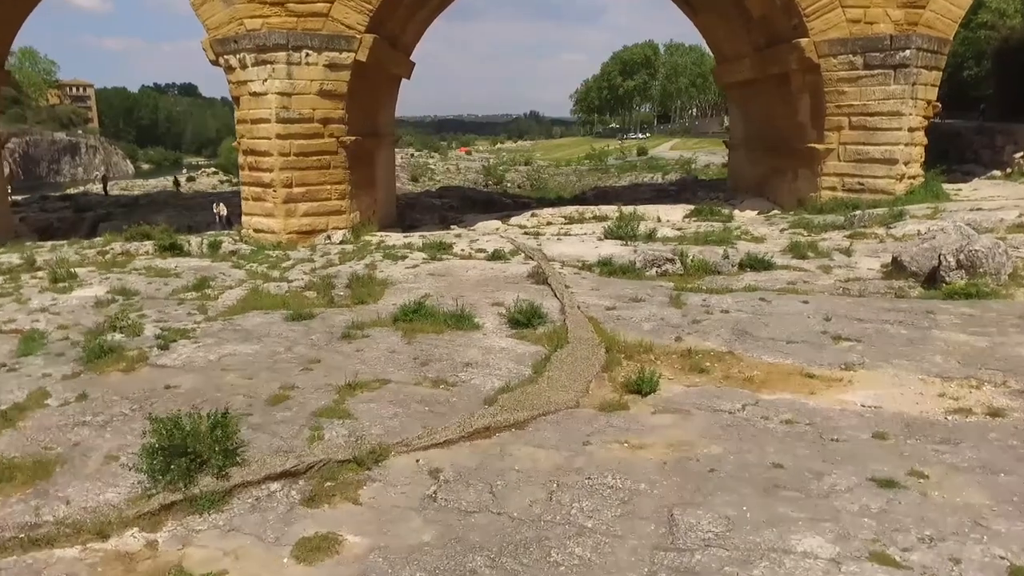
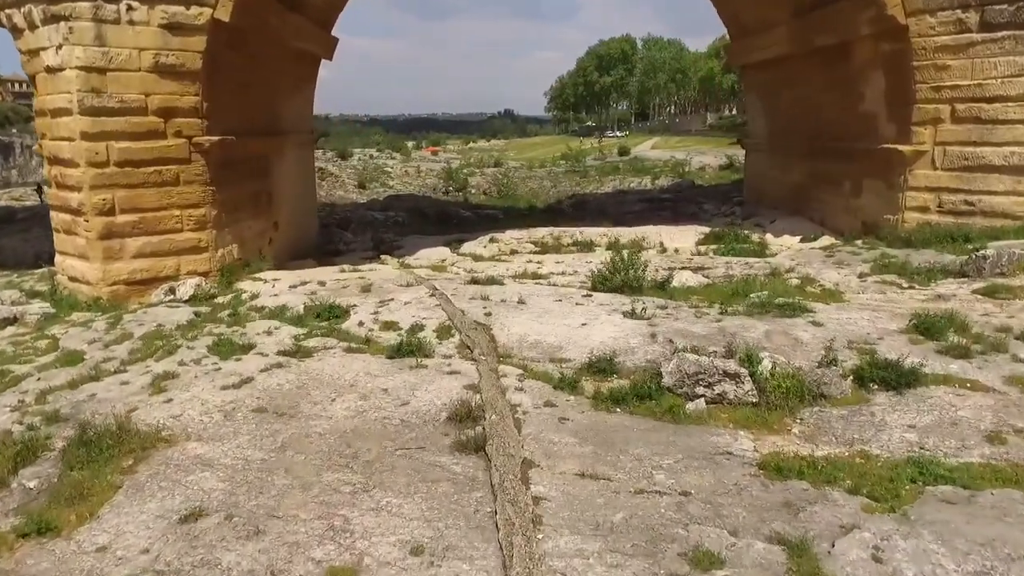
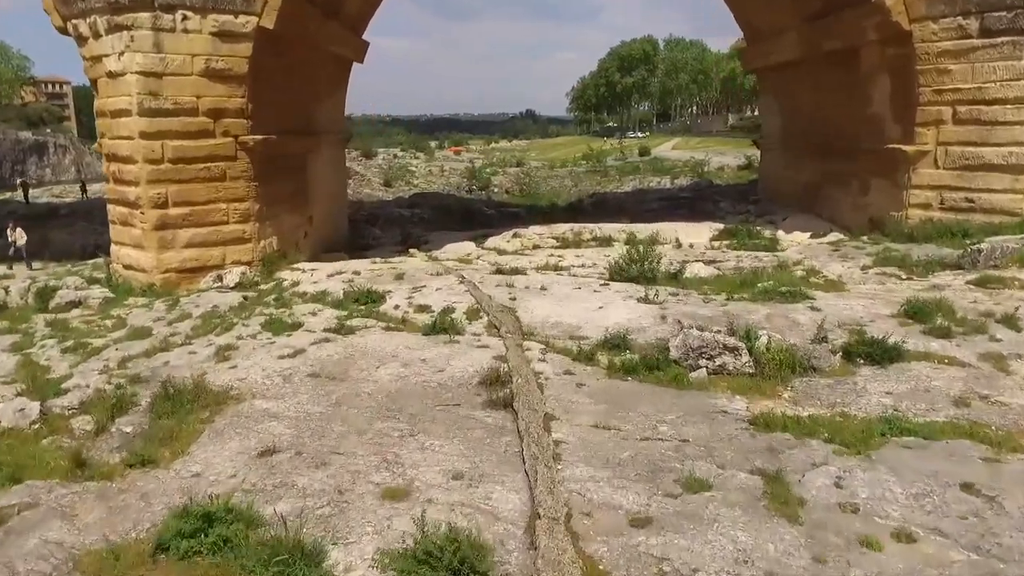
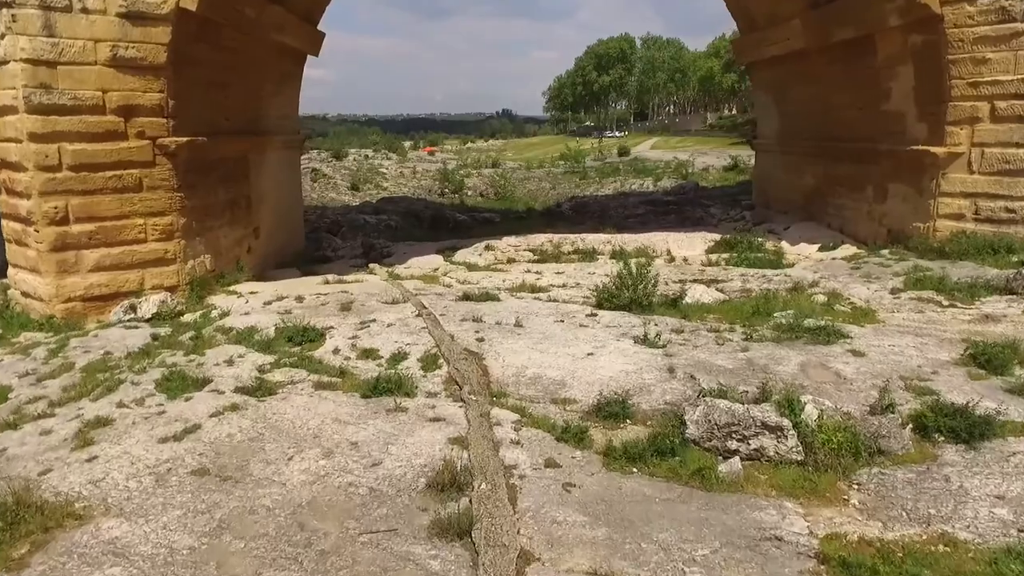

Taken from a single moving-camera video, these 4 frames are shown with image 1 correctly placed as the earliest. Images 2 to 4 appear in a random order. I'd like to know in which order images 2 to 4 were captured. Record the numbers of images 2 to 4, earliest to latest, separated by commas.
3, 2, 4
